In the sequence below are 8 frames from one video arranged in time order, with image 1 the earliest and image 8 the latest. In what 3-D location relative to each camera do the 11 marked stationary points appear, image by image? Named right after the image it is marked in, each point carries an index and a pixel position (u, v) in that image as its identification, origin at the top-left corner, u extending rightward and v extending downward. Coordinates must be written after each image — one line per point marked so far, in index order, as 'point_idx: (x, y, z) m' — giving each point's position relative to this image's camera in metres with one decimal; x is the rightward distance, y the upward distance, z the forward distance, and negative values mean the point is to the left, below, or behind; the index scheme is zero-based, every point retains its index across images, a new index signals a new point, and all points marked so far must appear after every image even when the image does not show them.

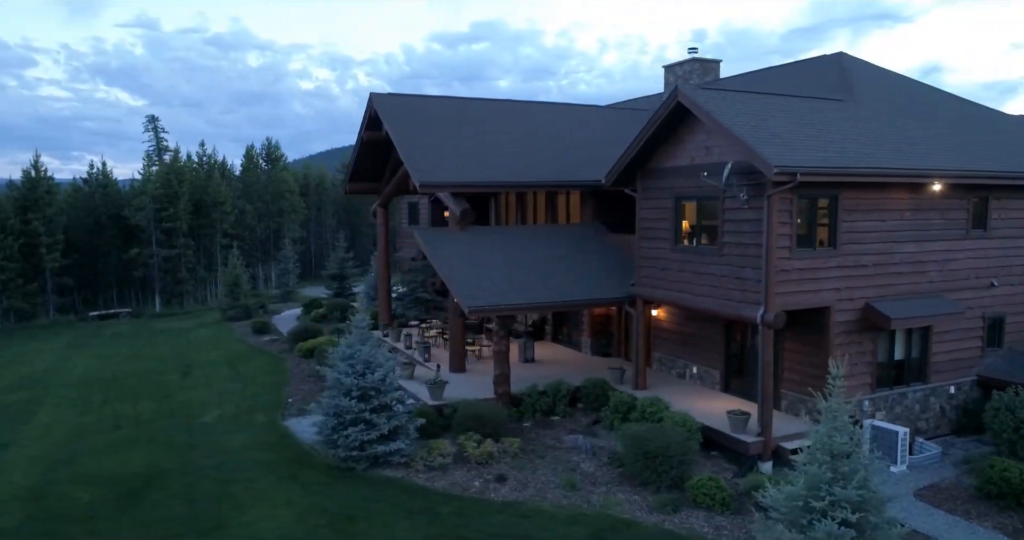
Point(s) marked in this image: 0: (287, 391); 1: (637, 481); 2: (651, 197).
0: (-5.3, -2.9, +17.1) m
1: (+2.0, -3.3, +11.2) m
2: (+2.8, +1.5, +14.4) m
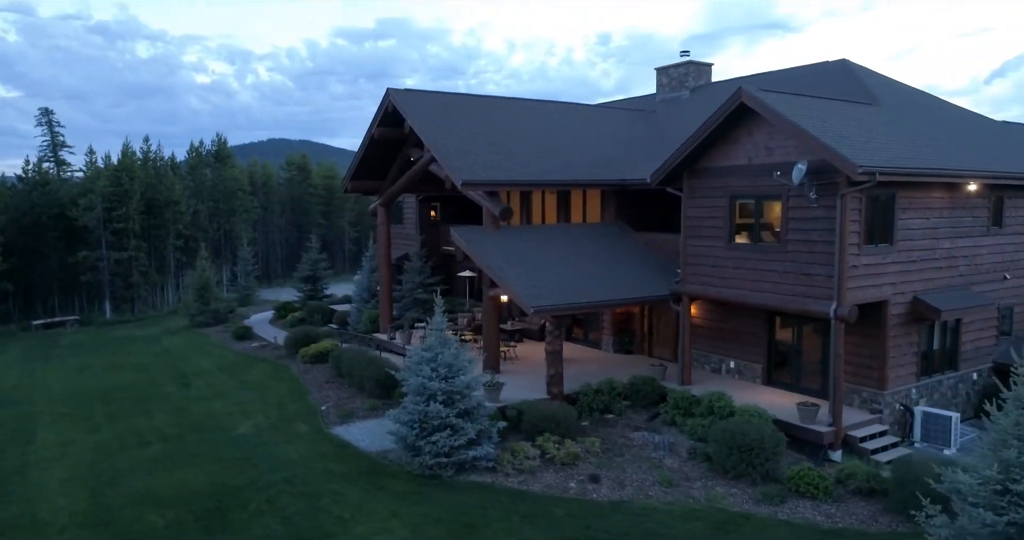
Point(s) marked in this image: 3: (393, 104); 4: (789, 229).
0: (-4.5, -3.0, +16.4) m
1: (+3.5, -3.3, +11.4) m
2: (+3.9, +1.5, +14.7) m
3: (-3.0, +4.2, +18.0) m
4: (+5.1, +0.8, +13.0) m
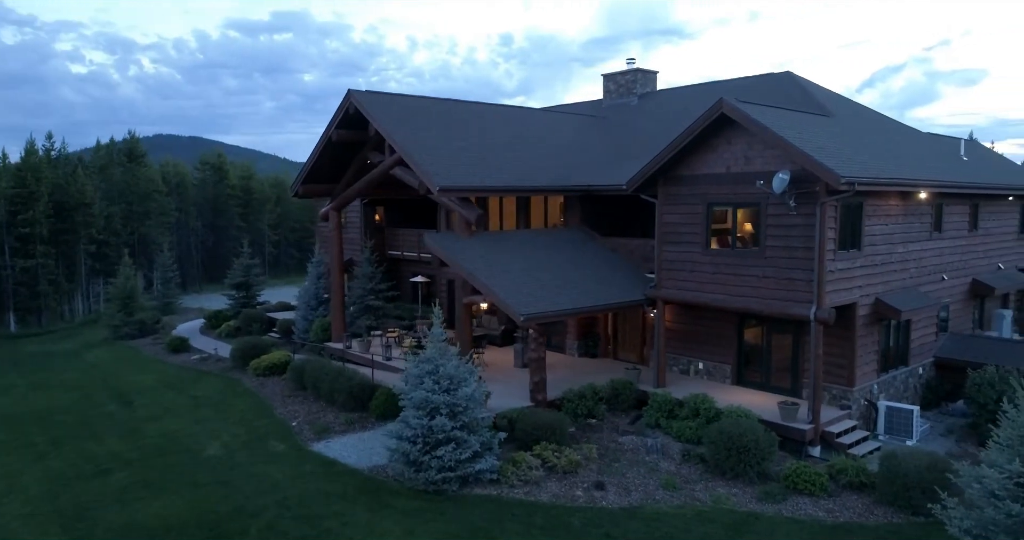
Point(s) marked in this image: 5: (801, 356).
0: (-5.0, -3.2, +15.6) m
1: (+3.6, -3.4, +11.8) m
2: (+3.4, +1.4, +15.1) m
3: (-3.8, +4.1, +17.4) m
4: (+4.9, +0.7, +13.6) m
5: (+5.9, -1.8, +14.7) m
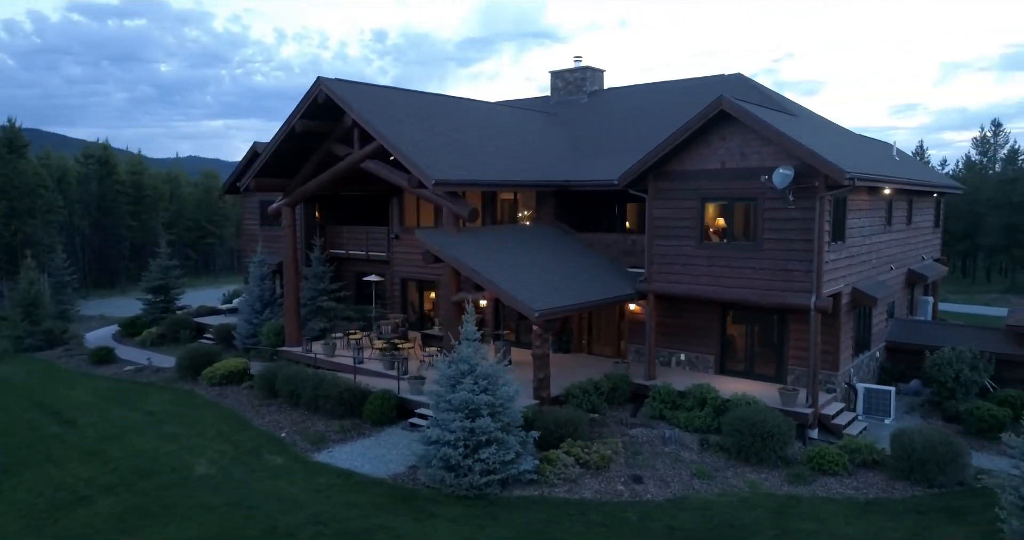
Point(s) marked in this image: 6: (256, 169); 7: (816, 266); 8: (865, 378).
0: (-5.1, -3.1, +14.4) m
1: (+4.1, -3.2, +12.1) m
2: (+3.3, +1.6, +15.3) m
3: (-4.3, +4.1, +16.4) m
4: (+5.0, +0.8, +14.1) m
5: (+5.9, -1.6, +15.4) m
6: (-6.5, +2.6, +18.2) m
7: (+5.8, +0.1, +13.5) m
8: (+8.2, -2.5, +16.5) m
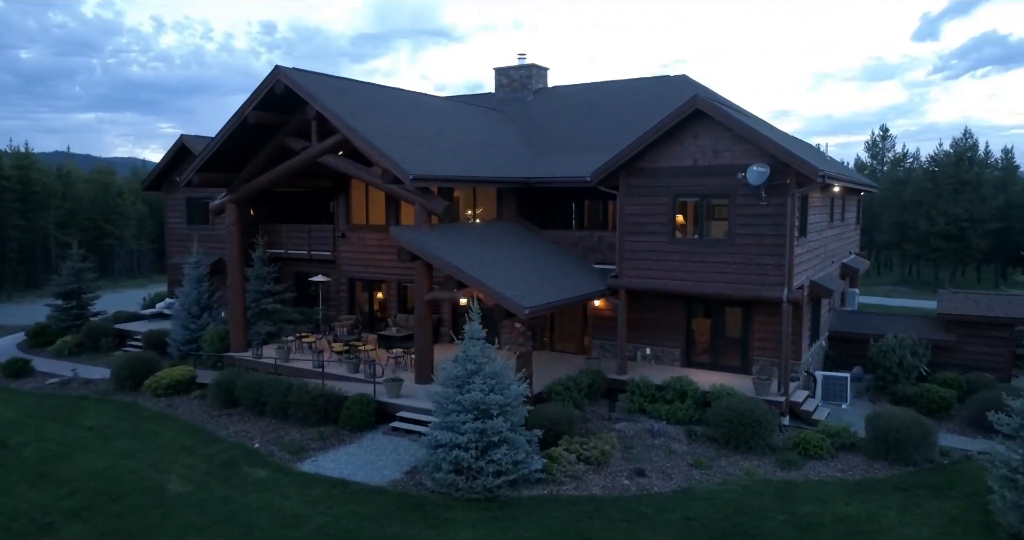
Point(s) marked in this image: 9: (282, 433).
0: (-5.4, -3.1, +13.5) m
1: (+4.0, -3.1, +12.5) m
2: (+2.8, +1.6, +15.6) m
3: (-5.0, +4.1, +15.5) m
4: (+4.6, +0.9, +14.6) m
5: (+5.3, -1.5, +16.0) m
6: (-7.4, +2.6, +17.0) m
7: (+5.4, +0.2, +14.1) m
8: (+7.4, -2.4, +17.4) m
9: (-4.4, -3.1, +13.5) m
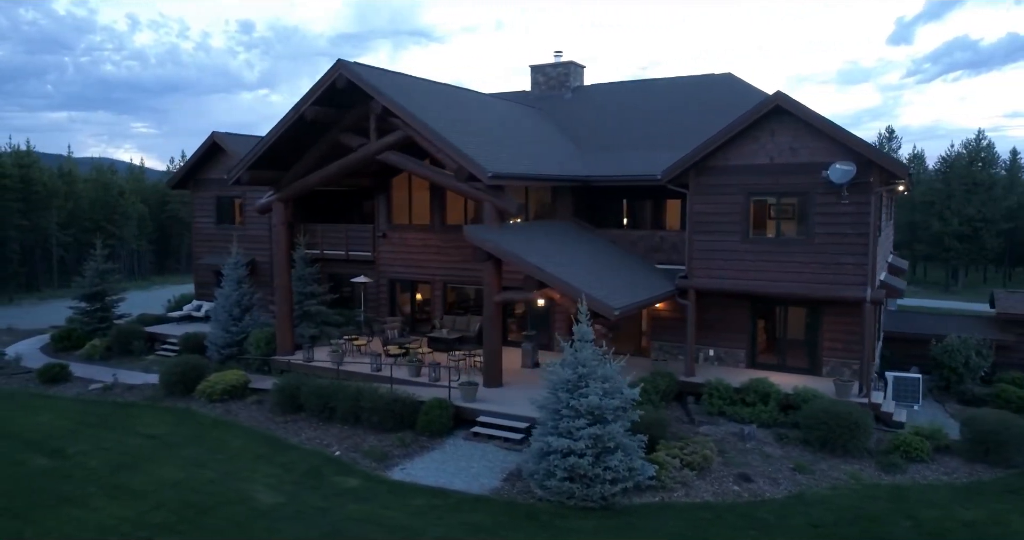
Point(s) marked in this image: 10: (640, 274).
0: (-3.8, -3.2, +13.0) m
1: (+5.6, -3.1, +12.2) m
2: (+4.2, +1.6, +15.3) m
3: (-3.5, +4.1, +15.0) m
4: (+6.1, +0.9, +14.4) m
5: (+6.8, -1.5, +15.8) m
6: (-6.0, +2.5, +16.4) m
7: (+7.0, +0.2, +13.8) m
8: (+8.9, -2.3, +17.3) m
9: (-2.8, -3.1, +13.0) m
10: (+2.8, -0.1, +15.9) m
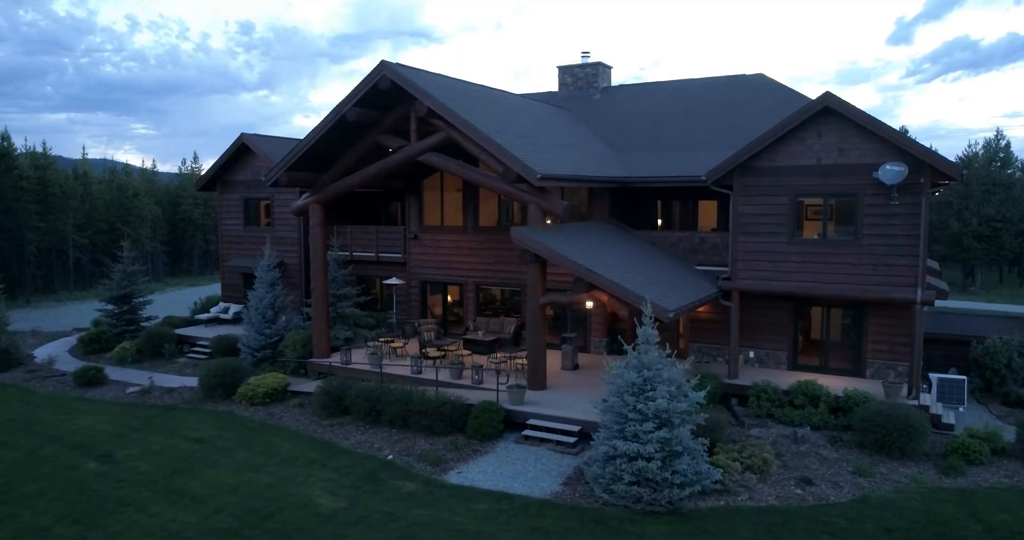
0: (-2.9, -3.2, +12.9) m
1: (+6.5, -3.1, +12.2) m
2: (+5.2, +1.6, +15.2) m
3: (-2.6, +4.0, +14.9) m
4: (+7.0, +0.9, +14.3) m
5: (+7.7, -1.5, +15.7) m
6: (-5.0, +2.5, +16.3) m
7: (+7.9, +0.2, +13.8) m
8: (+9.8, -2.4, +17.2) m
9: (-1.9, -3.1, +12.9) m
10: (+3.7, -0.1, +15.8) m
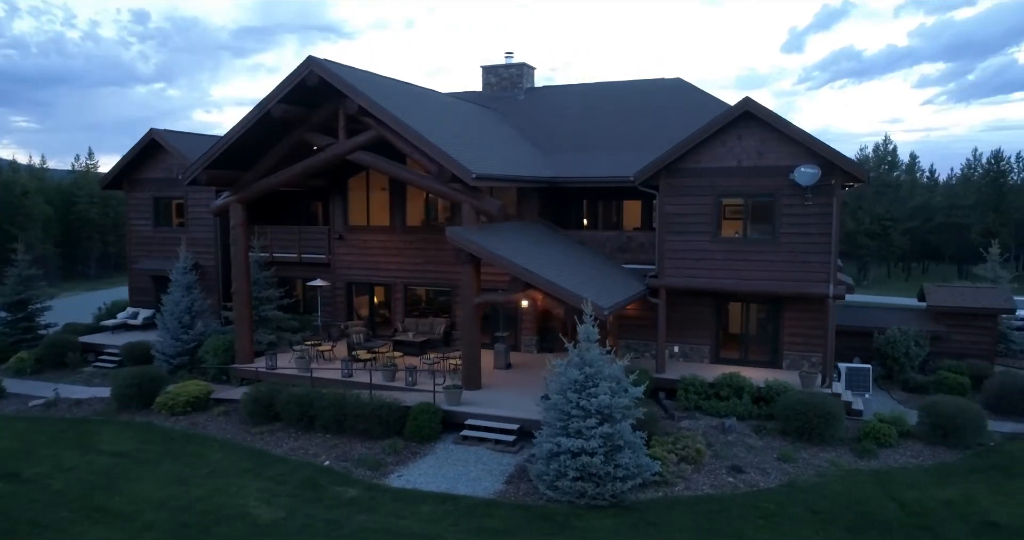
0: (-3.9, -3.2, +12.5) m
1: (+5.5, -3.1, +12.9) m
2: (+3.7, +1.7, +15.8) m
3: (-4.0, +4.0, +14.6) m
4: (+5.7, +1.0, +15.1) m
5: (+6.2, -1.4, +16.6) m
6: (-6.6, +2.4, +15.6) m
7: (+6.6, +0.3, +14.7) m
8: (+8.1, -2.3, +18.3) m
9: (-3.0, -3.2, +12.6) m
10: (+2.2, -0.1, +16.2) m
